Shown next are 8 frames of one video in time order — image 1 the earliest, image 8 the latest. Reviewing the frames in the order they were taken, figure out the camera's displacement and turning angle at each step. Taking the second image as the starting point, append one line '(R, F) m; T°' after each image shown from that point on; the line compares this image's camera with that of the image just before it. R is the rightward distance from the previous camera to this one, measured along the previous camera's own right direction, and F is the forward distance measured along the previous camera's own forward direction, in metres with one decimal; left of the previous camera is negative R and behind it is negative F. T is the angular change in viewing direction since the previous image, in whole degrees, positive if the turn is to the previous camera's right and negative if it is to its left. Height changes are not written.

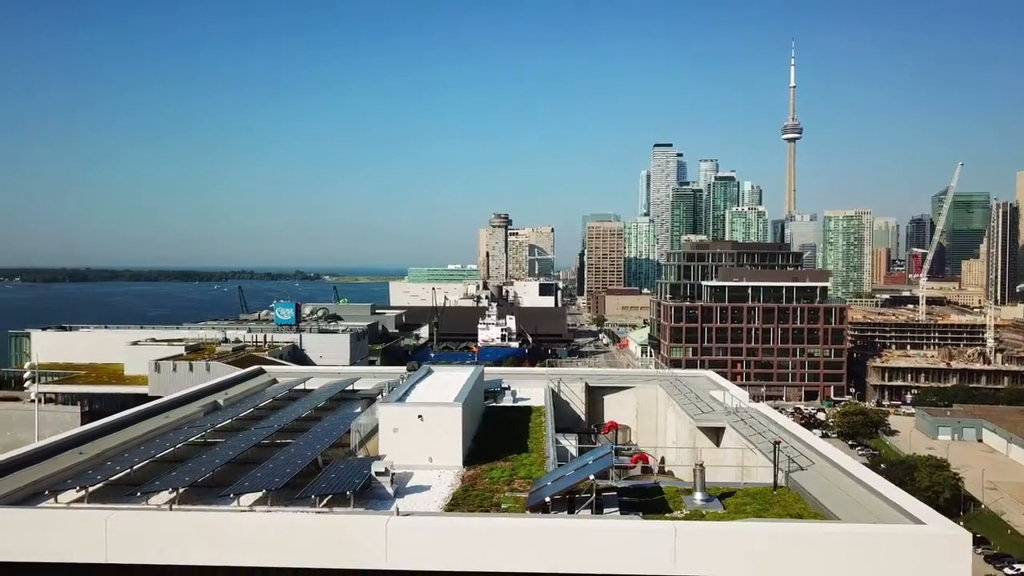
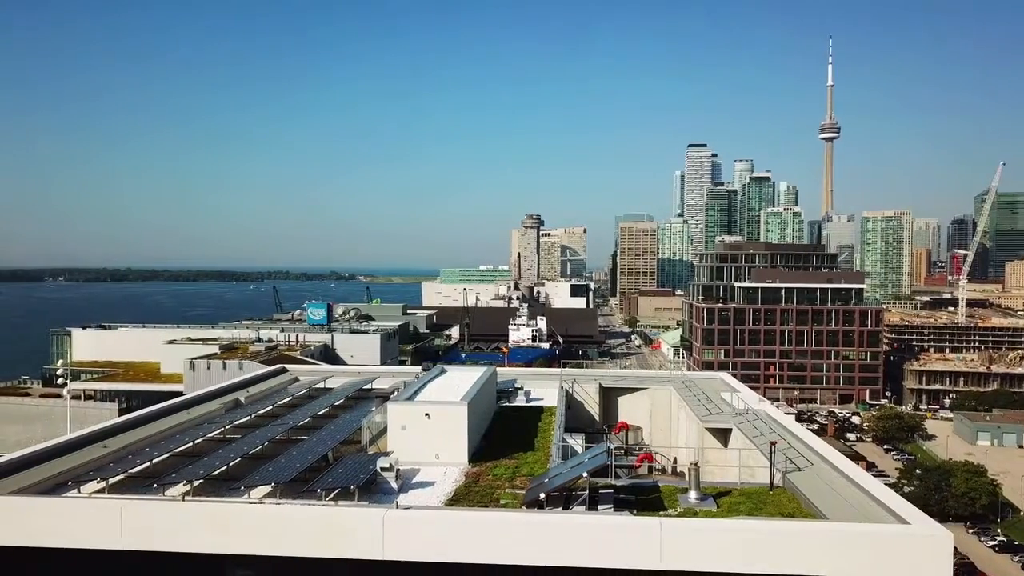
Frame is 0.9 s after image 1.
(+0.3, -0.1) m; -2°
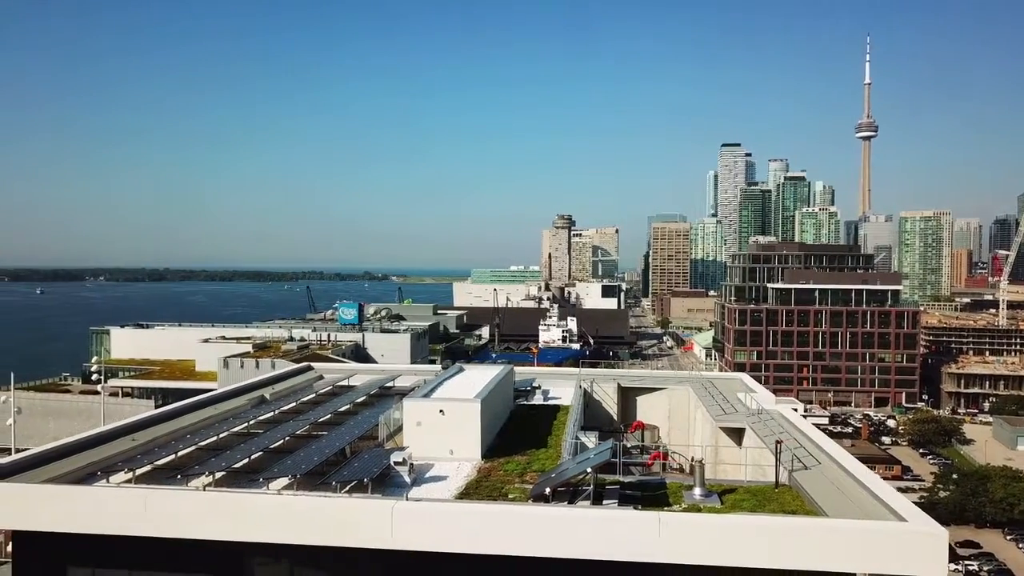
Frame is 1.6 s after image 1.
(+0.2, -0.1) m; -2°
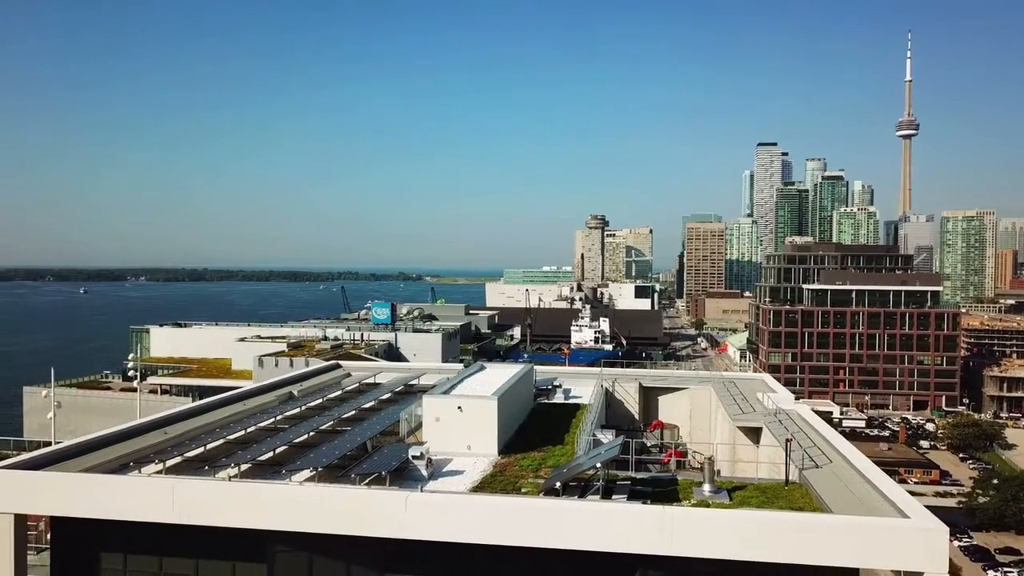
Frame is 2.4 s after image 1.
(+0.2, -0.2) m; -2°
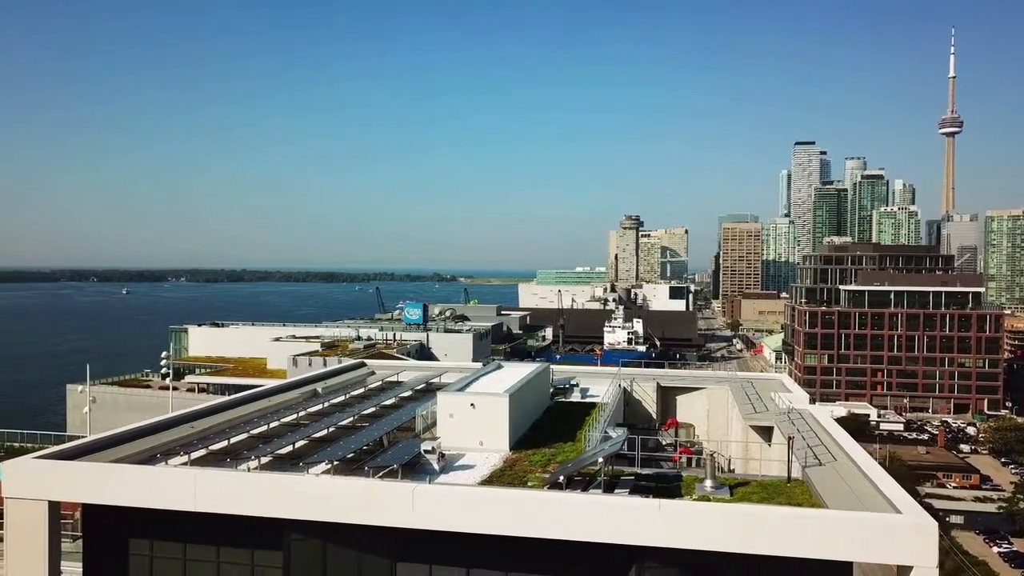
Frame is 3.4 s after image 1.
(+0.2, -0.2) m; -2°
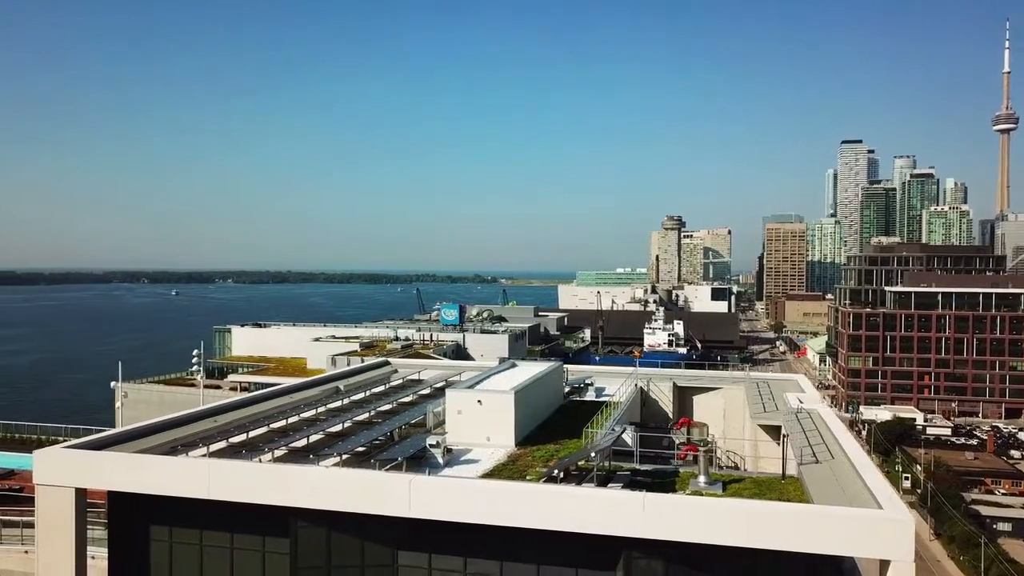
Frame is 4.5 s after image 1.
(+0.3, -0.2) m; -3°
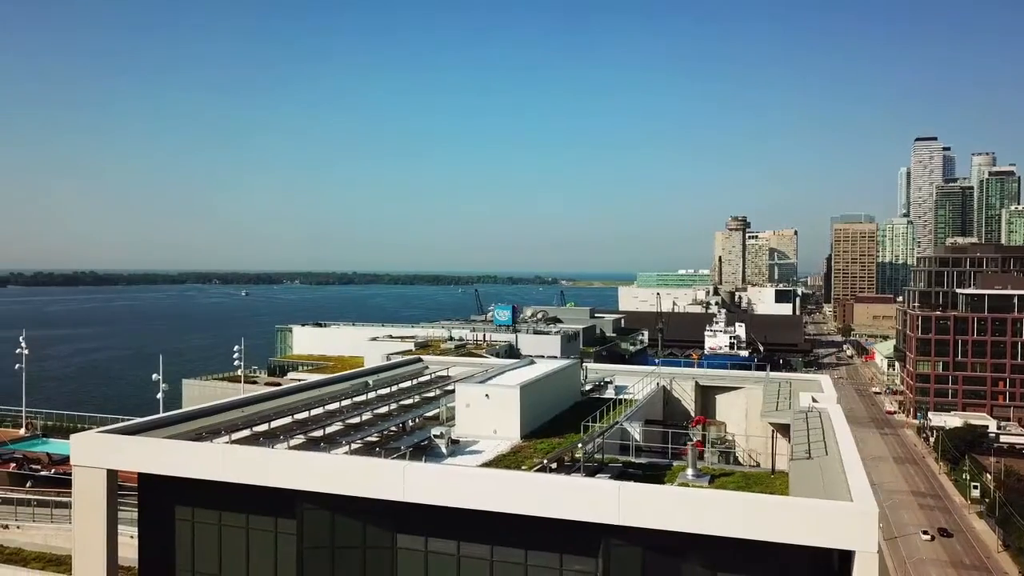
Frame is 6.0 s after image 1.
(+0.5, -0.2) m; -4°
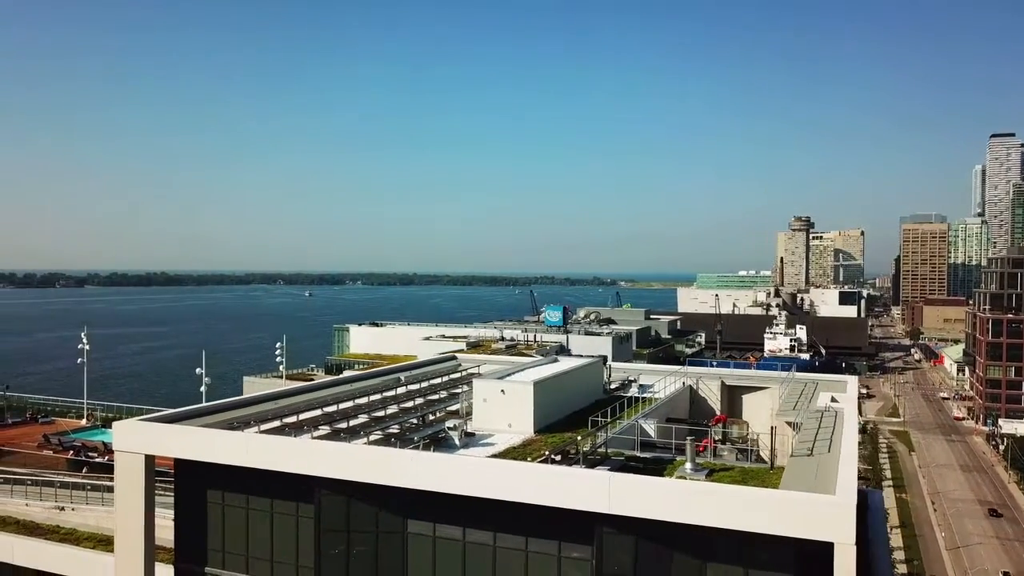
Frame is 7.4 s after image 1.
(+0.4, -0.3) m; -4°
